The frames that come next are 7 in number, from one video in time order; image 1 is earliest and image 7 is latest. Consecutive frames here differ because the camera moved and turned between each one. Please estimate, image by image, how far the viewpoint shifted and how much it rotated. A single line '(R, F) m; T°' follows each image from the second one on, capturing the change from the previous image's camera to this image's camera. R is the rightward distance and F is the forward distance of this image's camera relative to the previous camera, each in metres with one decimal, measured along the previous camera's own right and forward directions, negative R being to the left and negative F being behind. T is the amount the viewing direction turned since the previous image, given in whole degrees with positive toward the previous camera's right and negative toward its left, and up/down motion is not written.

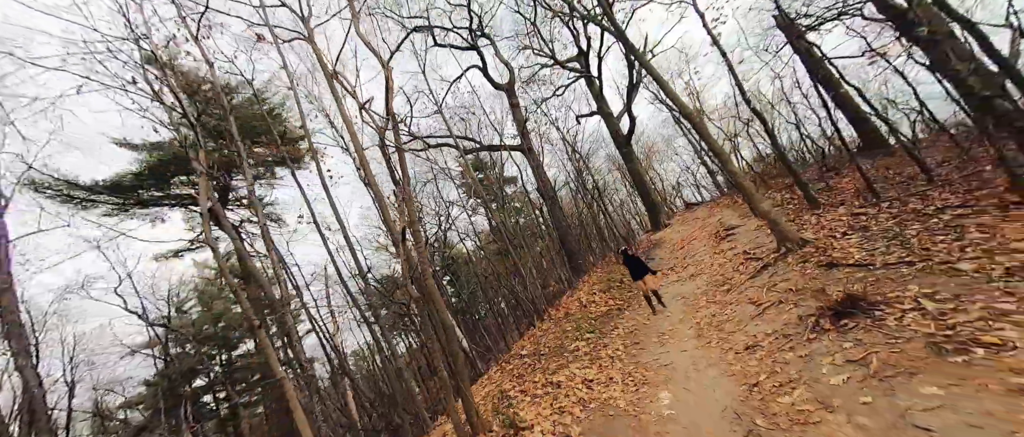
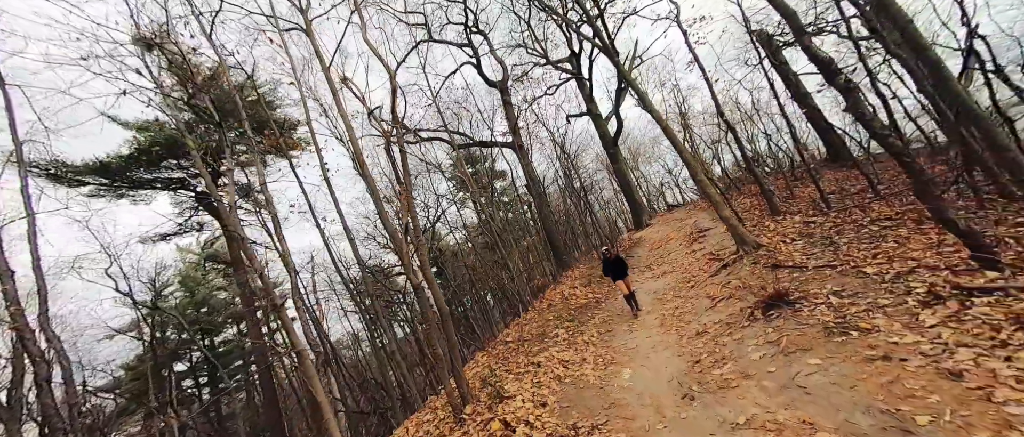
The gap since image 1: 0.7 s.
(-0.1, -0.8) m; +2°
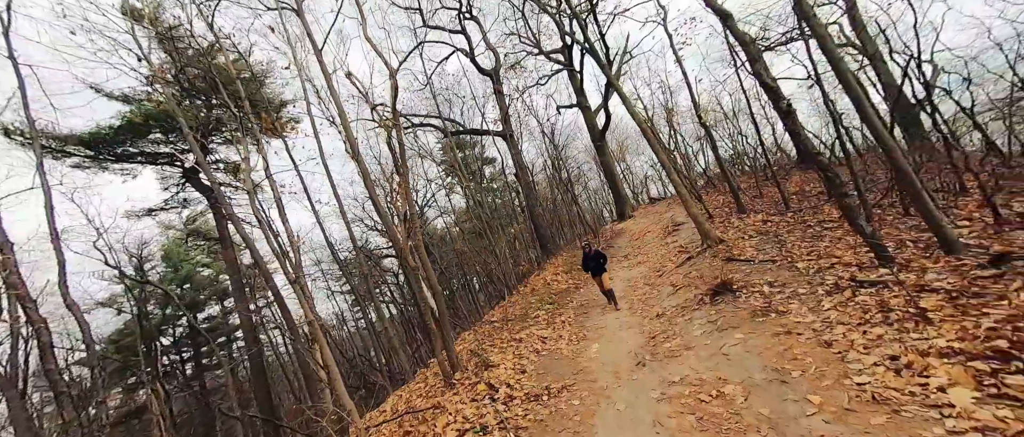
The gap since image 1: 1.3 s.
(0.0, -0.7) m; +2°
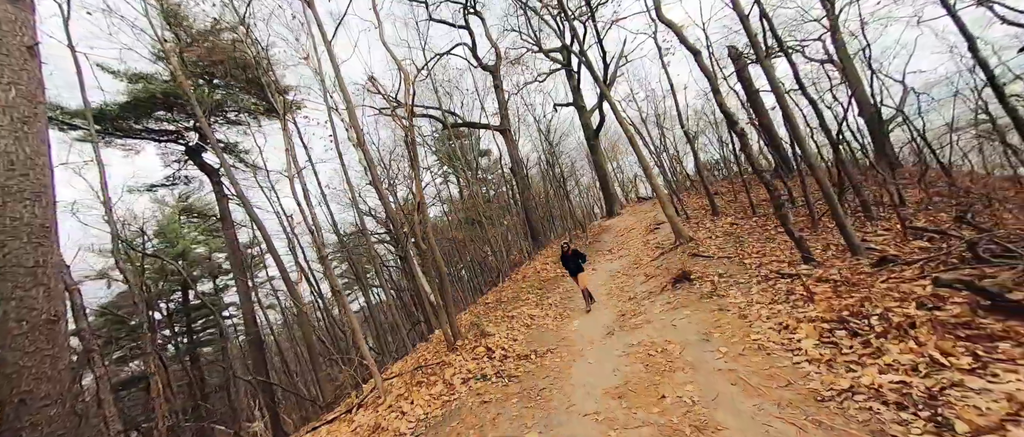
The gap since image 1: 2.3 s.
(-0.2, -1.1) m; +1°
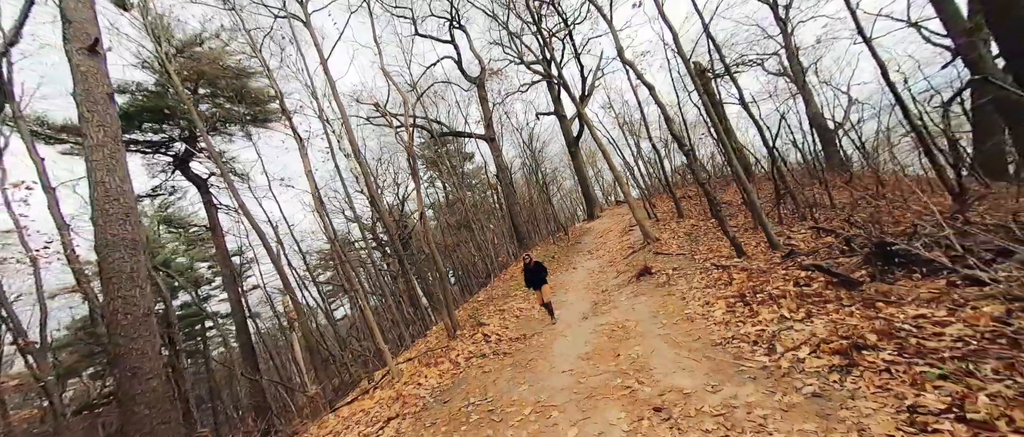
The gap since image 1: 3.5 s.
(-0.1, -1.3) m; +3°
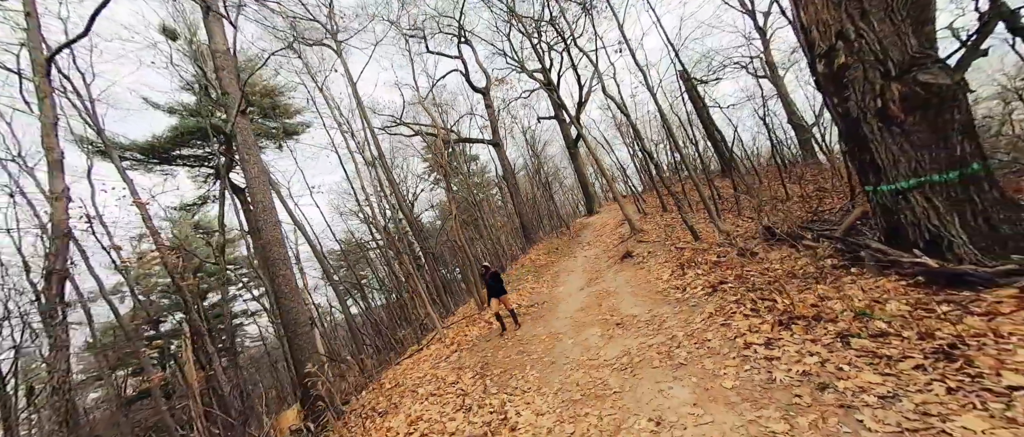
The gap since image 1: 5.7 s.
(-0.3, -2.7) m; 0°
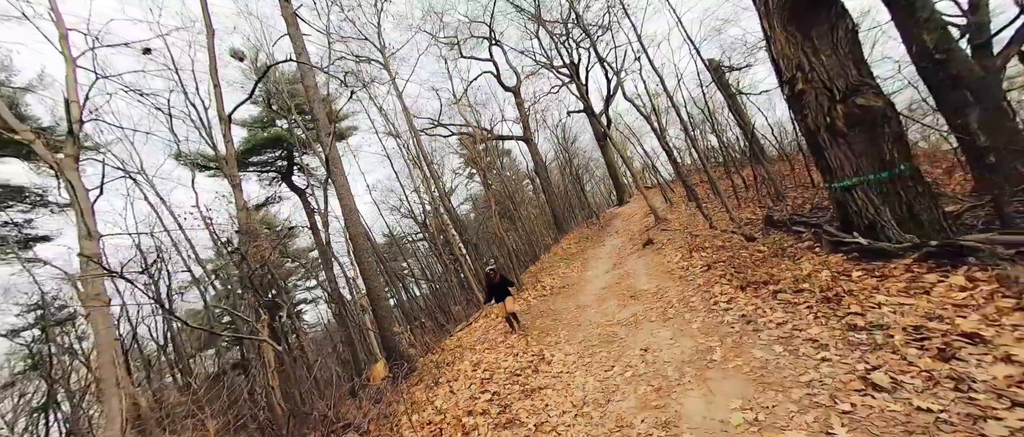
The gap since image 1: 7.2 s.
(0.0, -1.7) m; -5°
